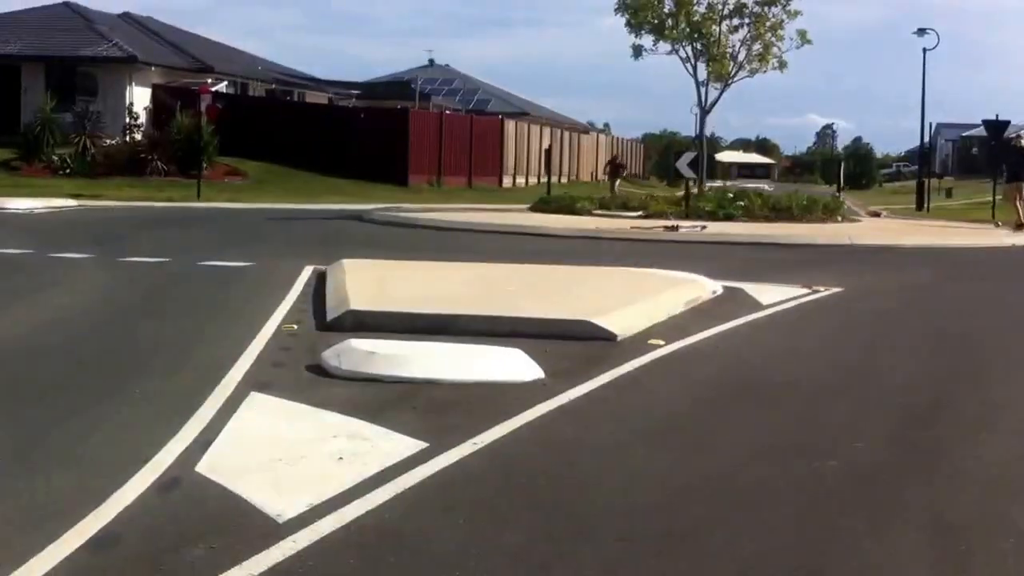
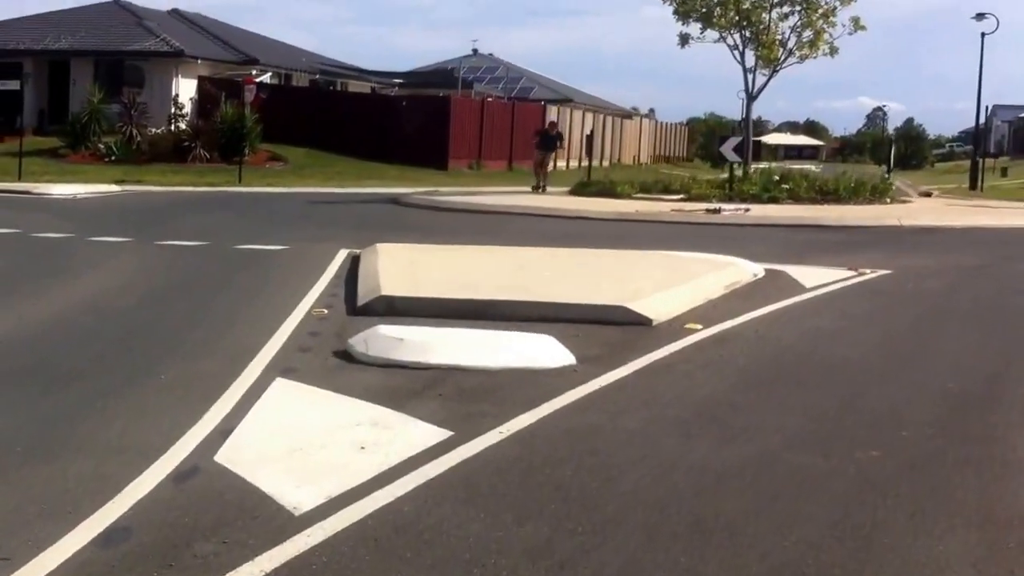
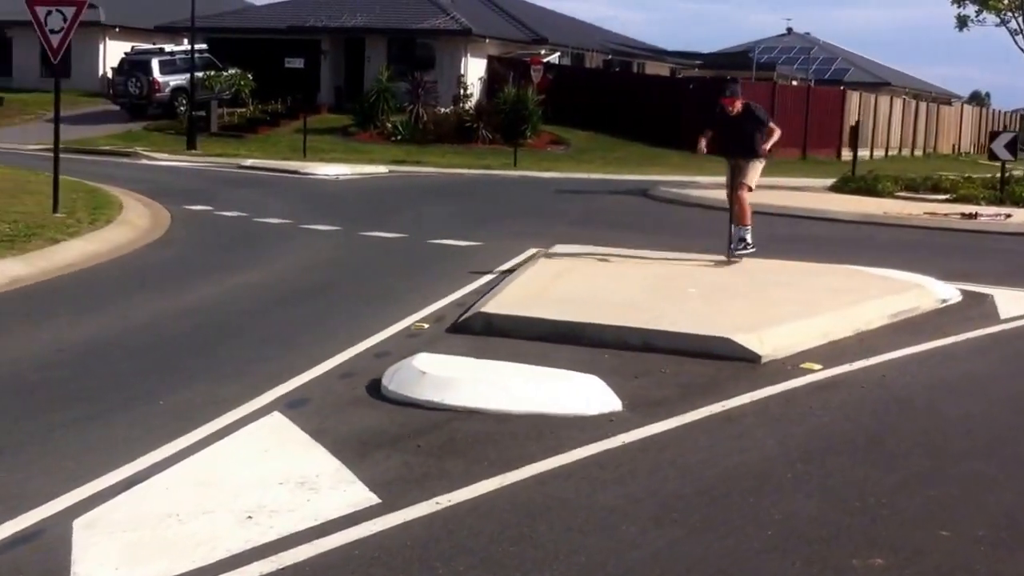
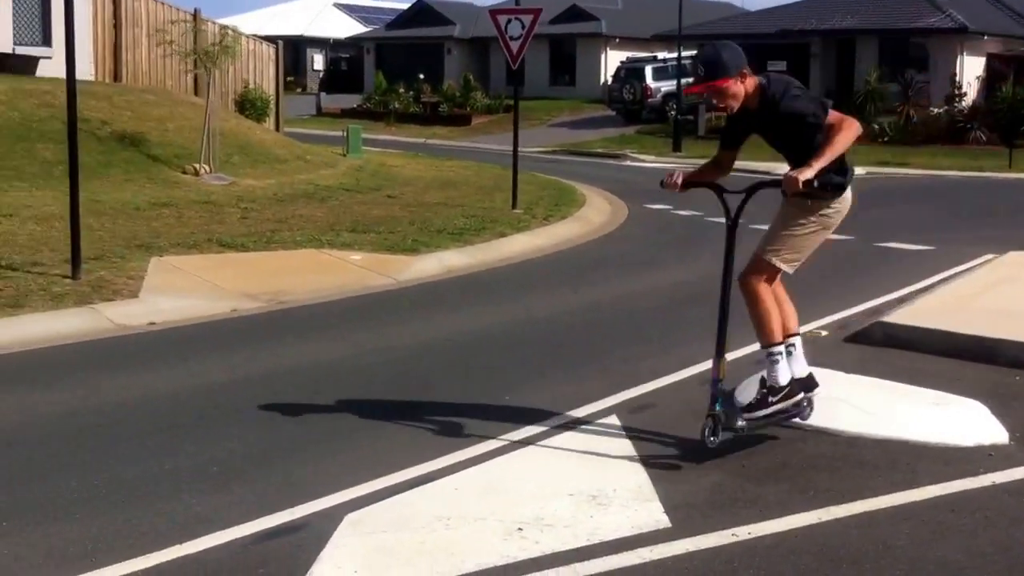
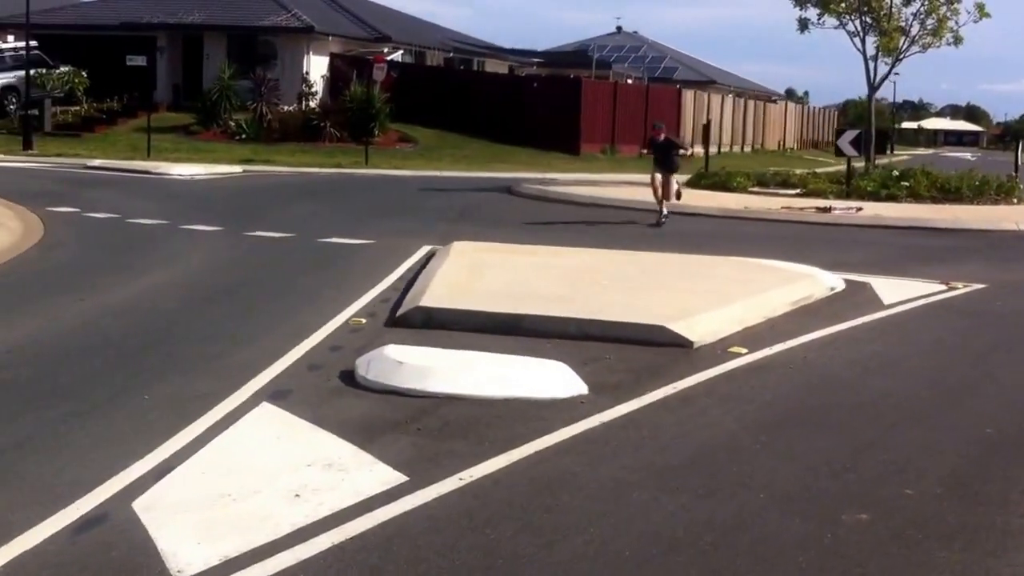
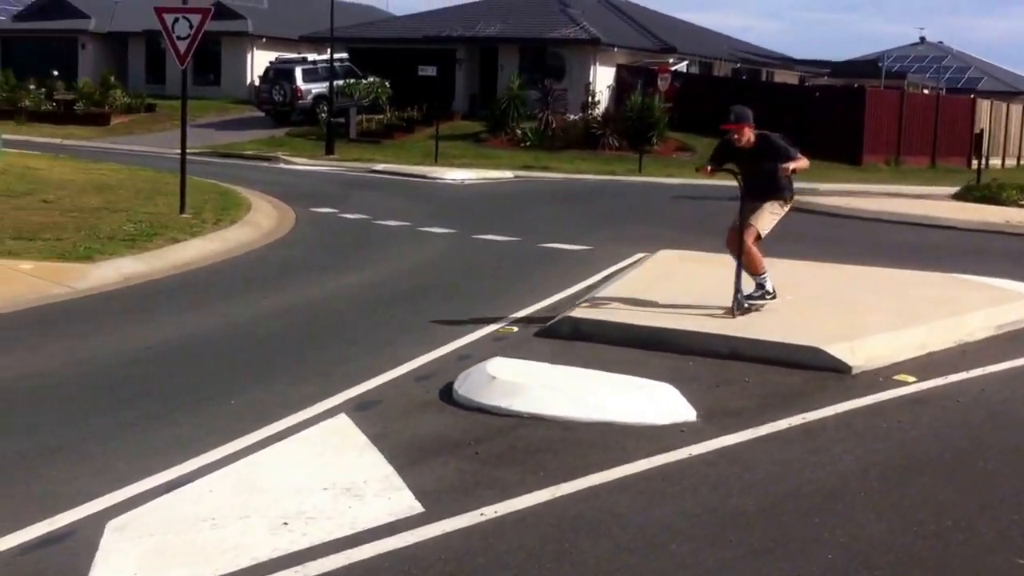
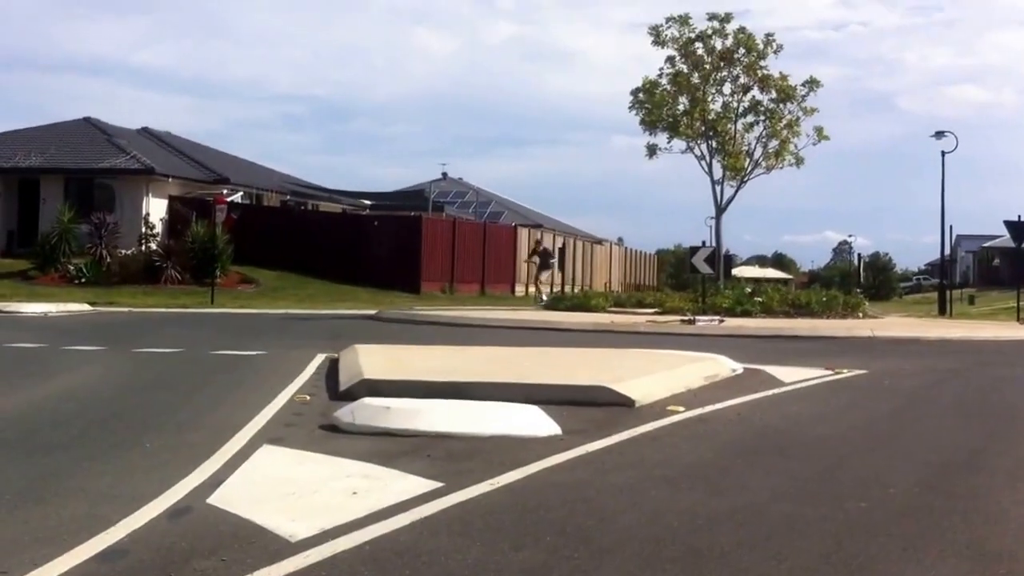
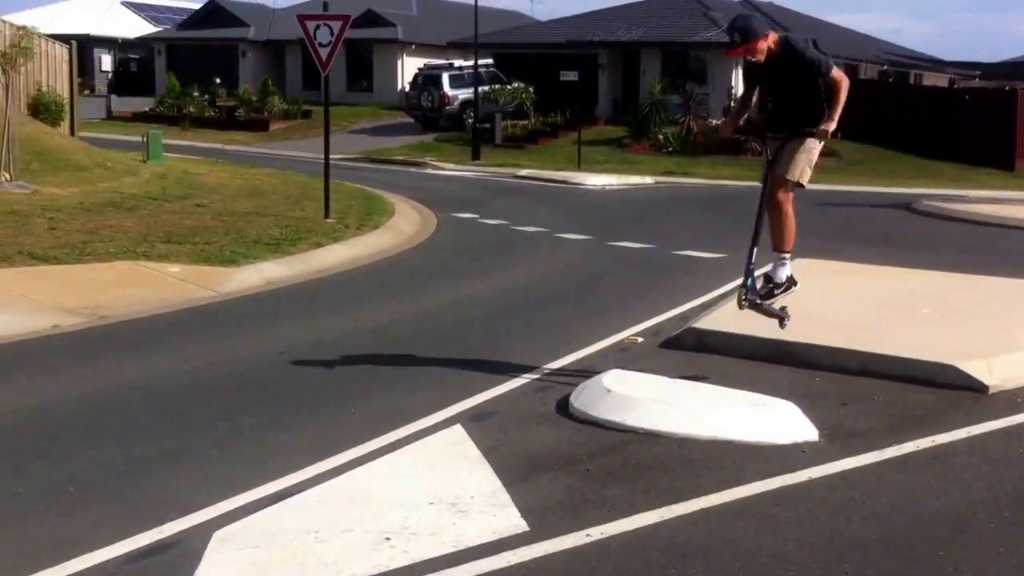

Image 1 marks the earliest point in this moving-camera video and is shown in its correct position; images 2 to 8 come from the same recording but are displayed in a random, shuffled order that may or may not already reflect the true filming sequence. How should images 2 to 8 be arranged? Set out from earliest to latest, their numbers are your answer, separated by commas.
7, 2, 5, 3, 6, 8, 4
